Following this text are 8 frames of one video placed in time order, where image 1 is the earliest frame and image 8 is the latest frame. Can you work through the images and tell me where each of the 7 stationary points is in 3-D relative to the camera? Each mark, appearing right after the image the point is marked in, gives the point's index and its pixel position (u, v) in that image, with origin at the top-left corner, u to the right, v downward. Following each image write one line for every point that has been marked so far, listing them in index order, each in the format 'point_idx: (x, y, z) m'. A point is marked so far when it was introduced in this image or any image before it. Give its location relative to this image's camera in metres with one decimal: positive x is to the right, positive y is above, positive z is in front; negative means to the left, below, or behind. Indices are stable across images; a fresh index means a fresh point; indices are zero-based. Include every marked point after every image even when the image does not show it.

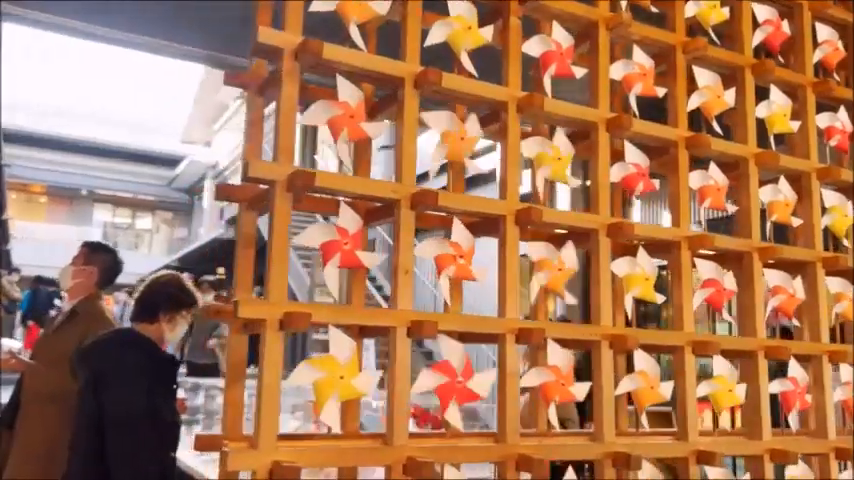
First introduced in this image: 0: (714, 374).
0: (+0.5, -0.2, +1.3) m
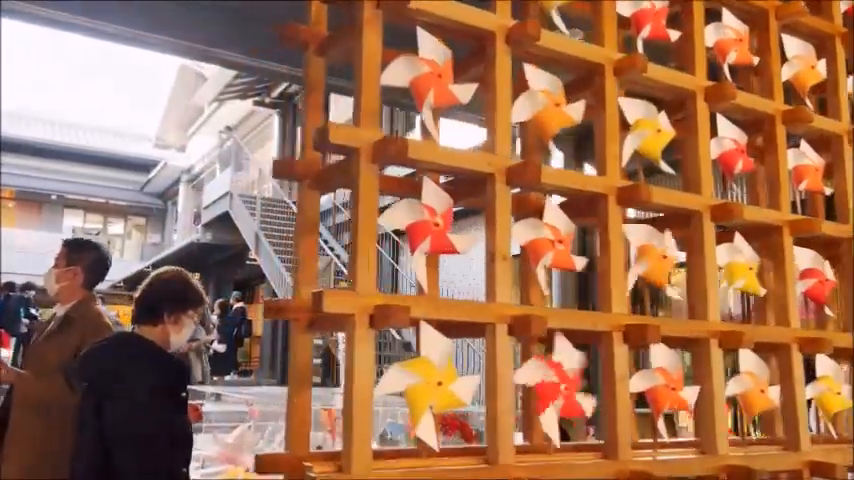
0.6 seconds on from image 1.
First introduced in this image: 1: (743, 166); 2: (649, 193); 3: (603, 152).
0: (+0.7, -0.2, +1.2) m
1: (+0.5, +0.1, +1.1) m
2: (+0.3, +0.1, +1.0) m
3: (+0.3, +0.1, +1.0) m
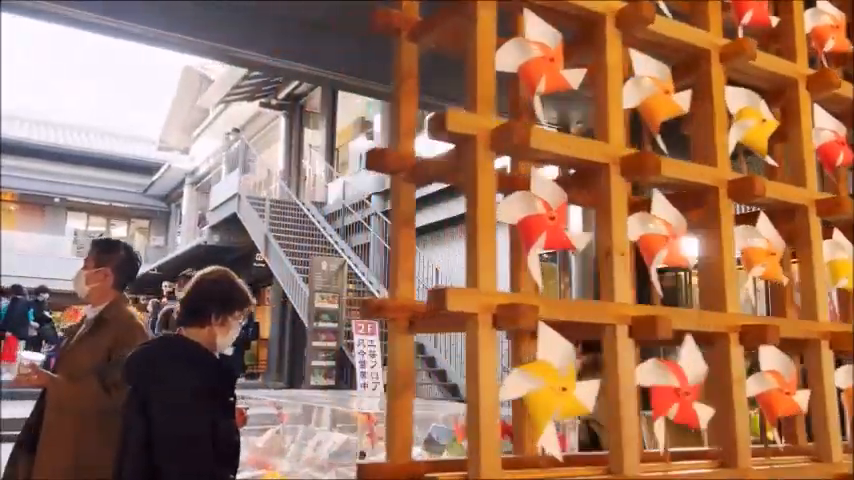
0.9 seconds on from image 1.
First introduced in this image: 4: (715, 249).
0: (+0.8, -0.2, +1.1) m
1: (+0.6, +0.1, +1.1) m
2: (+0.4, +0.1, +0.9) m
3: (+0.4, +0.1, +1.0) m
4: (+0.4, 0.0, +1.0) m
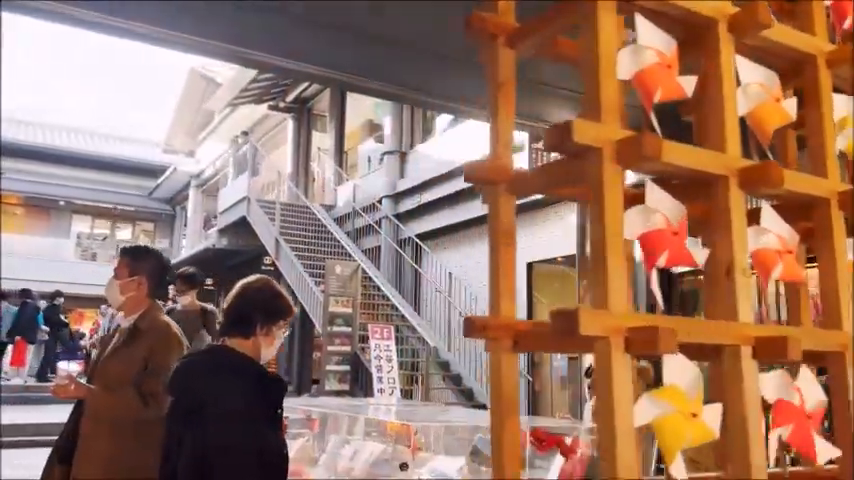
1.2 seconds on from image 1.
0: (+0.9, -0.2, +1.1) m
1: (+0.8, +0.1, +1.0) m
2: (+0.6, +0.1, +0.9) m
3: (+0.5, +0.1, +0.9) m
4: (+0.5, 0.0, +0.9) m
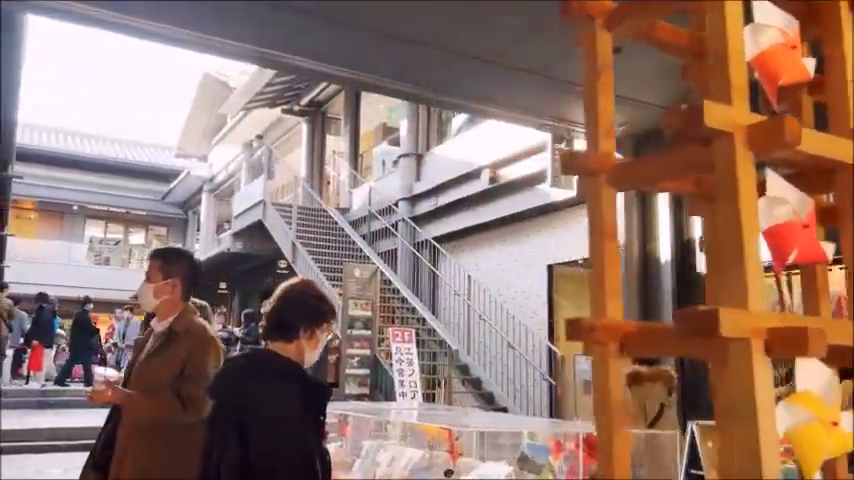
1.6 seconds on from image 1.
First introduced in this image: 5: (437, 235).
0: (+1.0, -0.2, +1.0) m
1: (+0.9, +0.1, +1.0) m
2: (+0.7, +0.1, +0.8) m
3: (+0.6, +0.1, +0.9) m
4: (+0.6, 0.0, +0.9) m
5: (+0.1, +0.1, +7.8) m
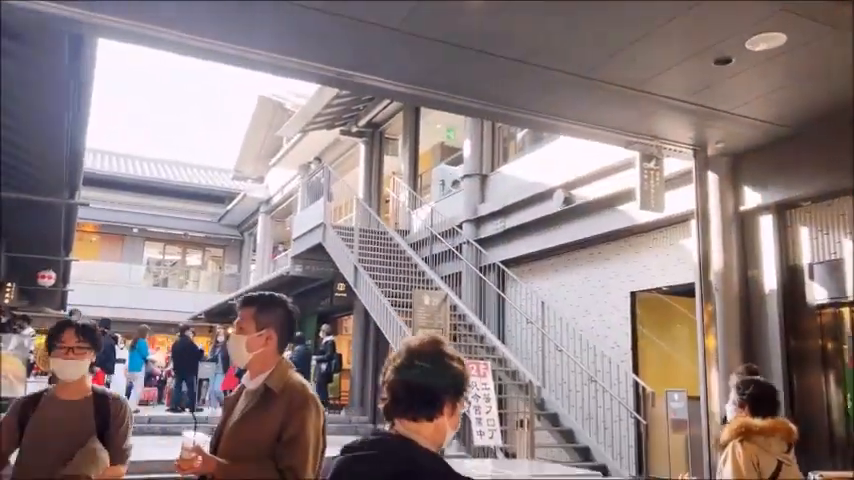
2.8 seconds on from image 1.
0: (+1.3, -0.3, +0.6) m
1: (+1.1, 0.0, +0.6) m
2: (+0.9, 0.0, +0.5) m
3: (+0.9, 0.0, +0.5) m
4: (+0.9, -0.1, +0.5) m
5: (+0.8, -0.2, +7.5) m
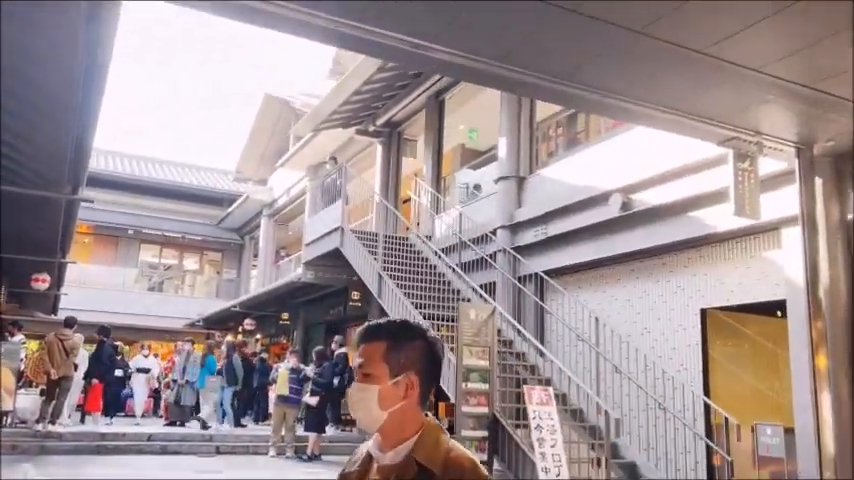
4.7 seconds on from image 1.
0: (+1.7, -0.3, 0.0) m
1: (+1.6, 0.0, 0.0) m
2: (+1.4, 0.0, -0.1) m
3: (+1.3, 0.0, -0.1) m
4: (+1.3, -0.1, -0.1) m
5: (+1.2, -0.3, +6.9) m
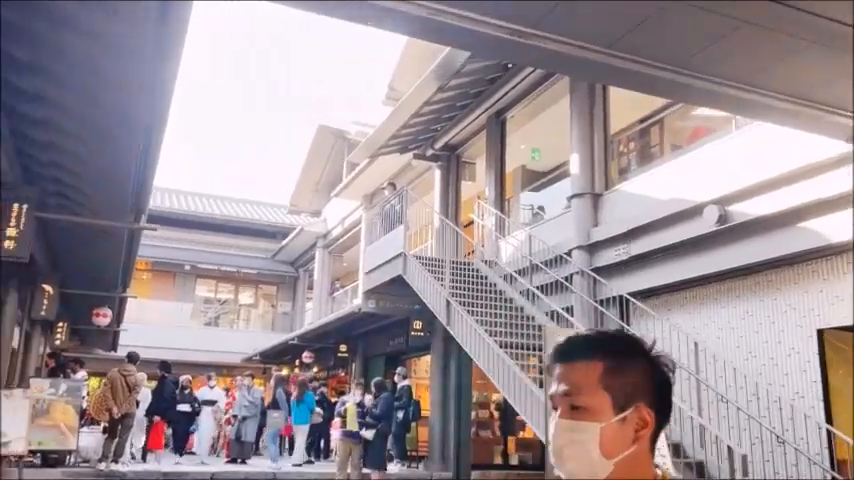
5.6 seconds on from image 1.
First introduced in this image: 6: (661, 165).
0: (+1.9, -0.2, -0.5) m
1: (+1.8, +0.2, -0.5) m
2: (+1.6, +0.1, -0.6) m
3: (+1.5, +0.2, -0.5) m
4: (+1.5, 0.0, -0.6) m
5: (+1.9, -0.5, +6.4) m
6: (+2.1, +0.7, +6.2) m
